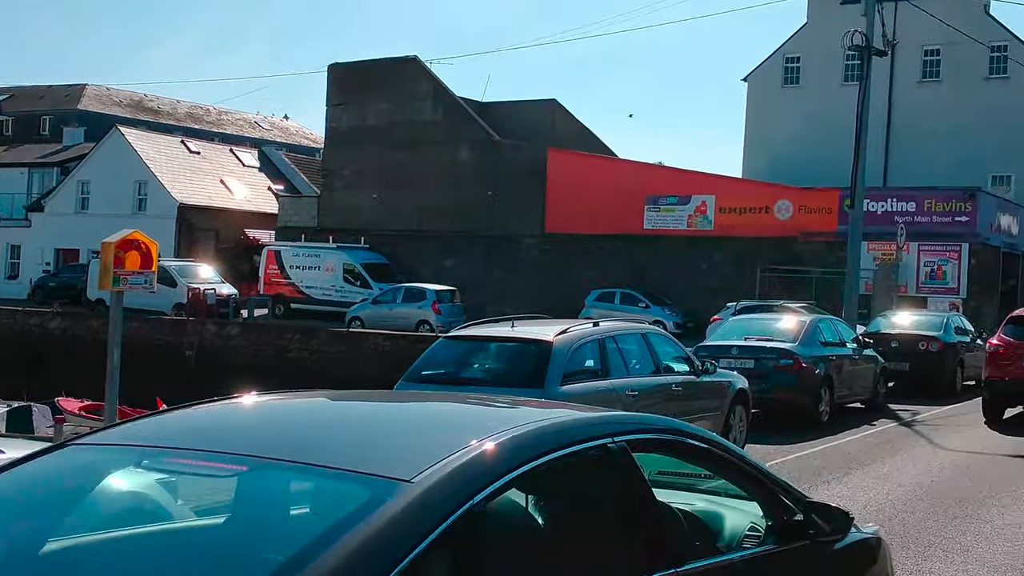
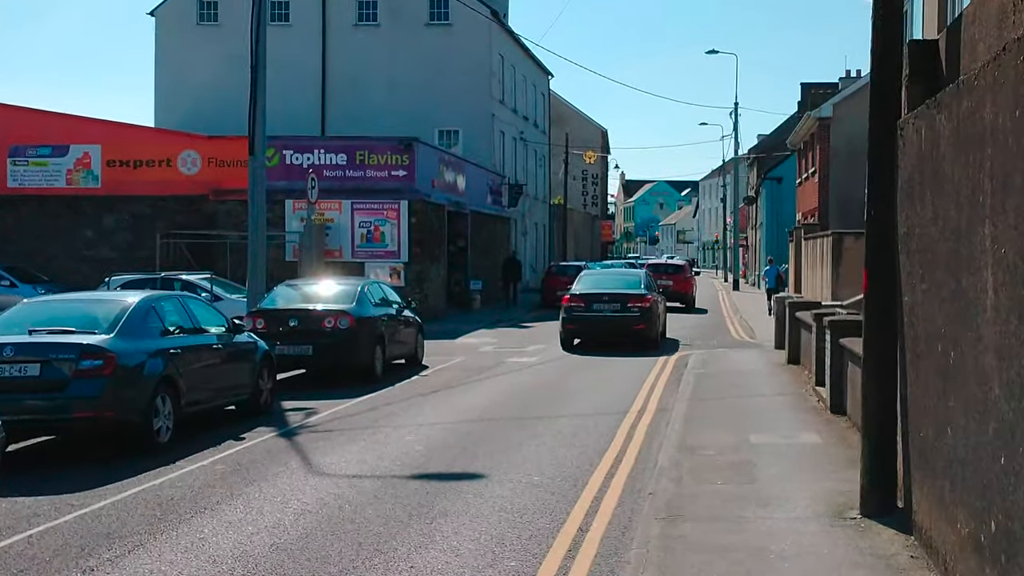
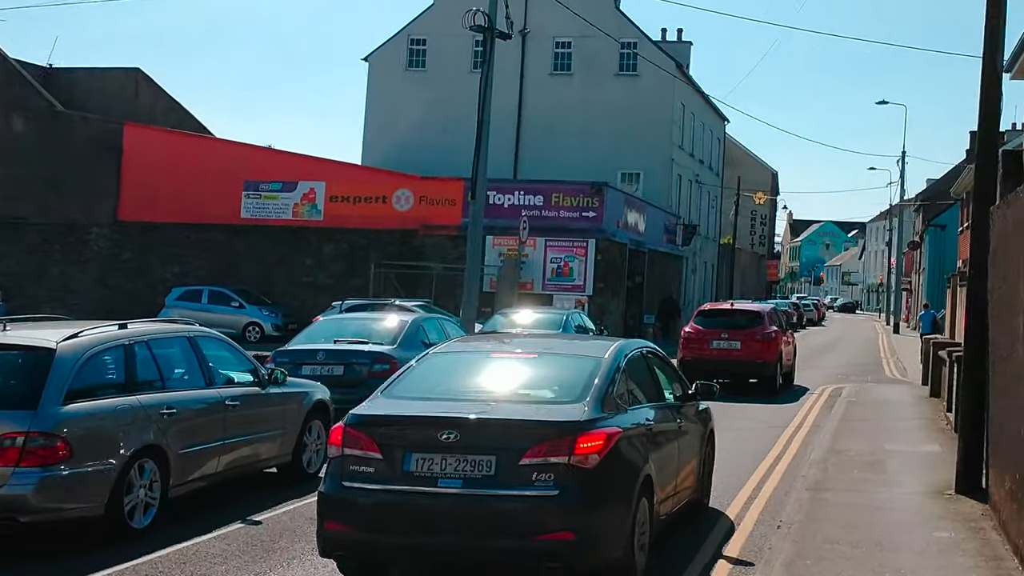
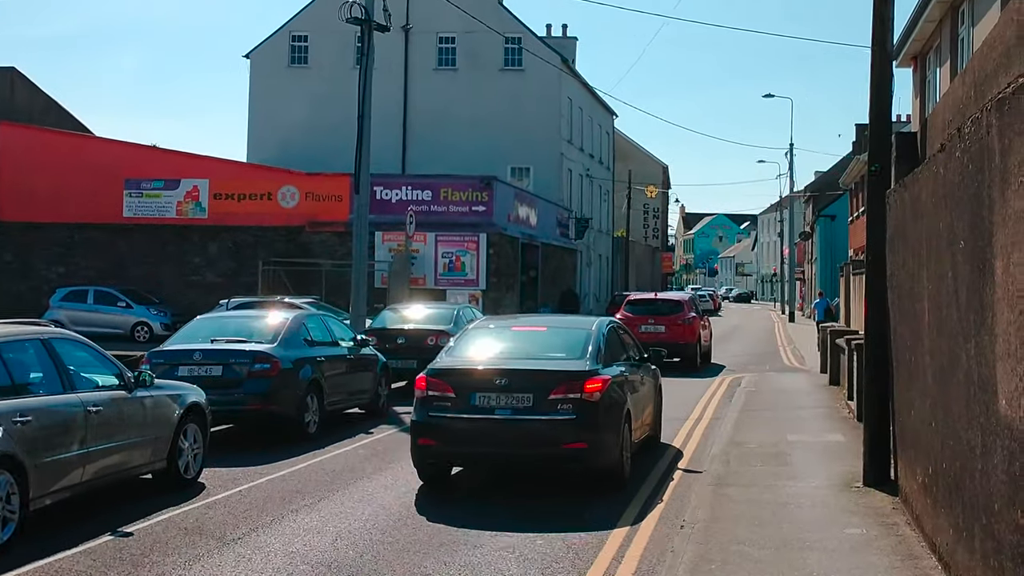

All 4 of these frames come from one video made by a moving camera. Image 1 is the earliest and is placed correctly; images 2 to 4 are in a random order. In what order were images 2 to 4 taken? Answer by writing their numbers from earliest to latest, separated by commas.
3, 4, 2
